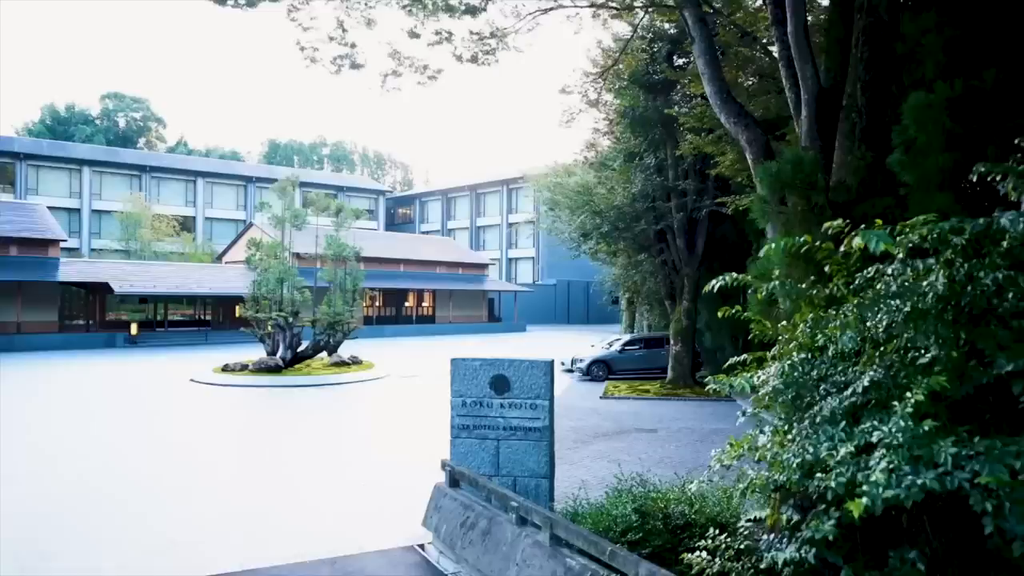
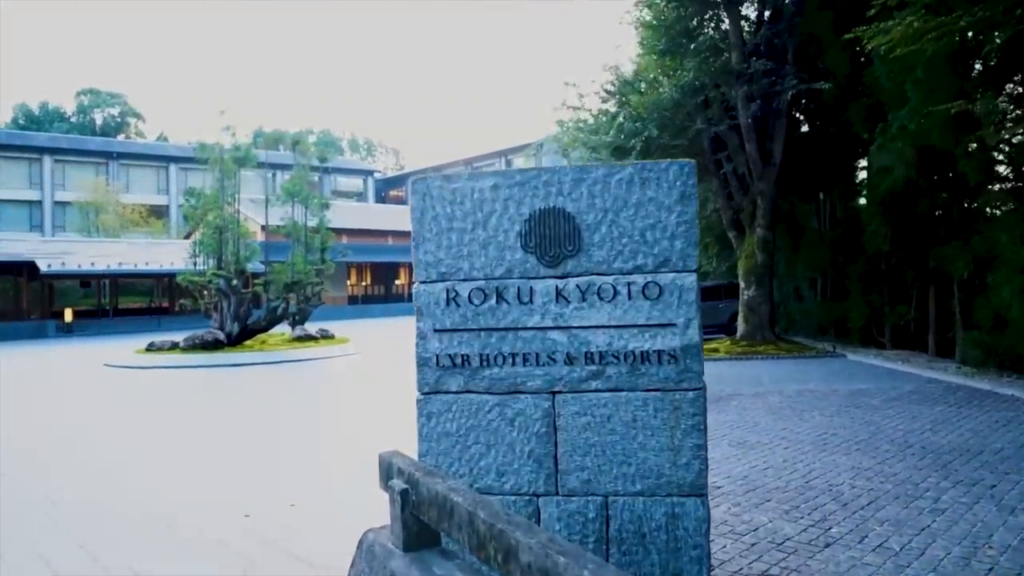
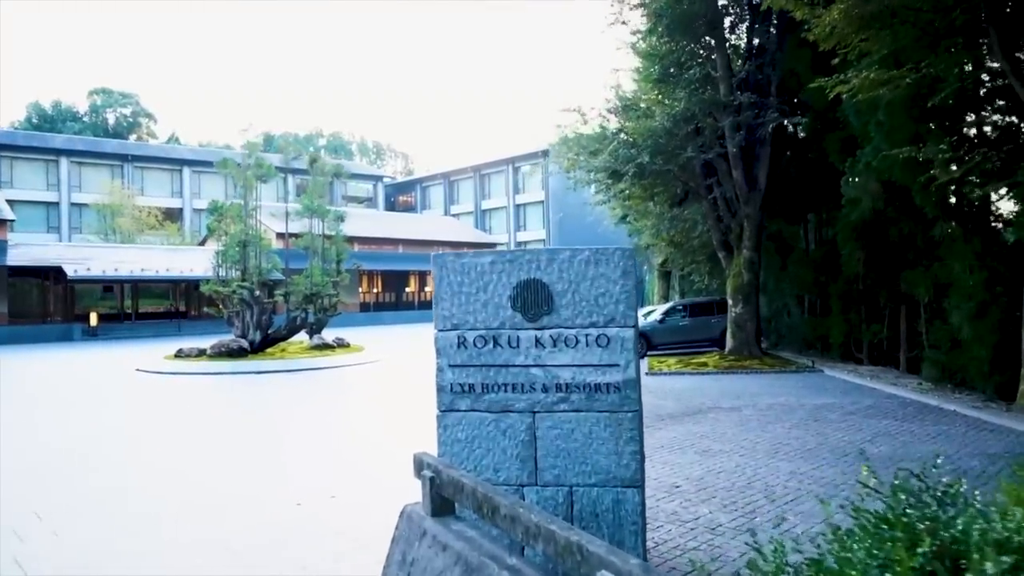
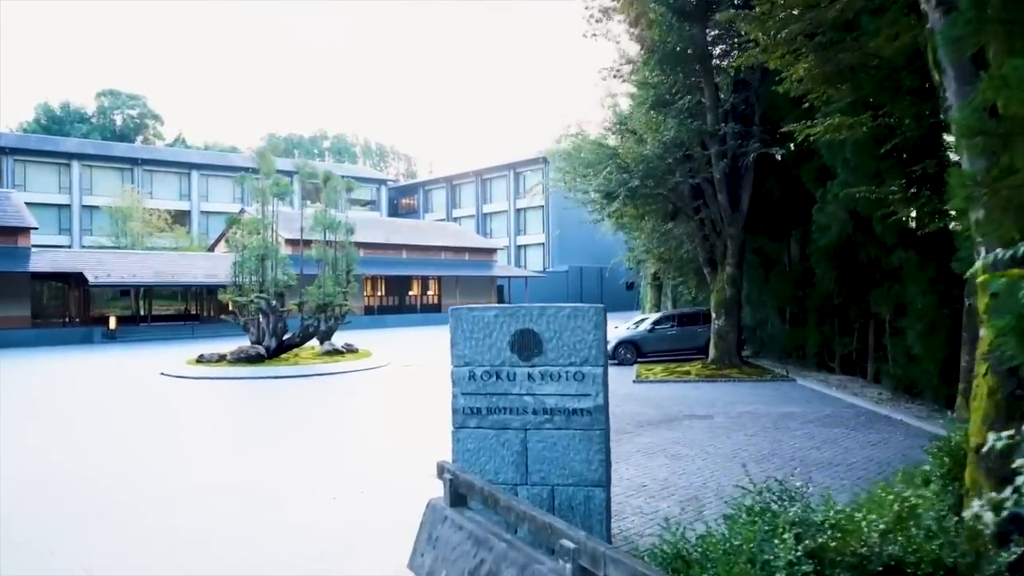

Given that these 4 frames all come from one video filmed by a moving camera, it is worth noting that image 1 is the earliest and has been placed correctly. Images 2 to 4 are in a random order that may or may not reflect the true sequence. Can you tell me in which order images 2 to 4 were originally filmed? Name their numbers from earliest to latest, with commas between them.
4, 3, 2
